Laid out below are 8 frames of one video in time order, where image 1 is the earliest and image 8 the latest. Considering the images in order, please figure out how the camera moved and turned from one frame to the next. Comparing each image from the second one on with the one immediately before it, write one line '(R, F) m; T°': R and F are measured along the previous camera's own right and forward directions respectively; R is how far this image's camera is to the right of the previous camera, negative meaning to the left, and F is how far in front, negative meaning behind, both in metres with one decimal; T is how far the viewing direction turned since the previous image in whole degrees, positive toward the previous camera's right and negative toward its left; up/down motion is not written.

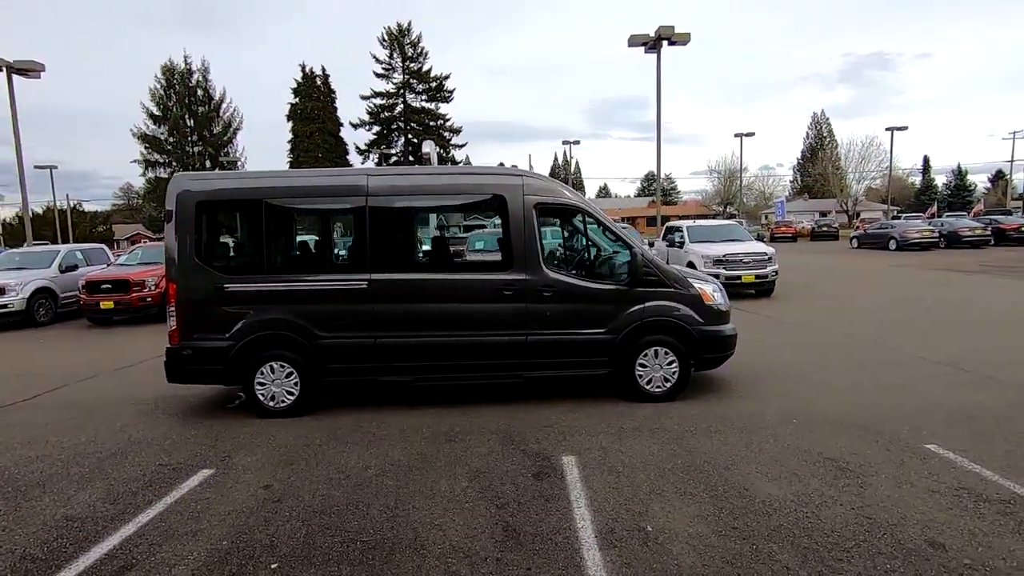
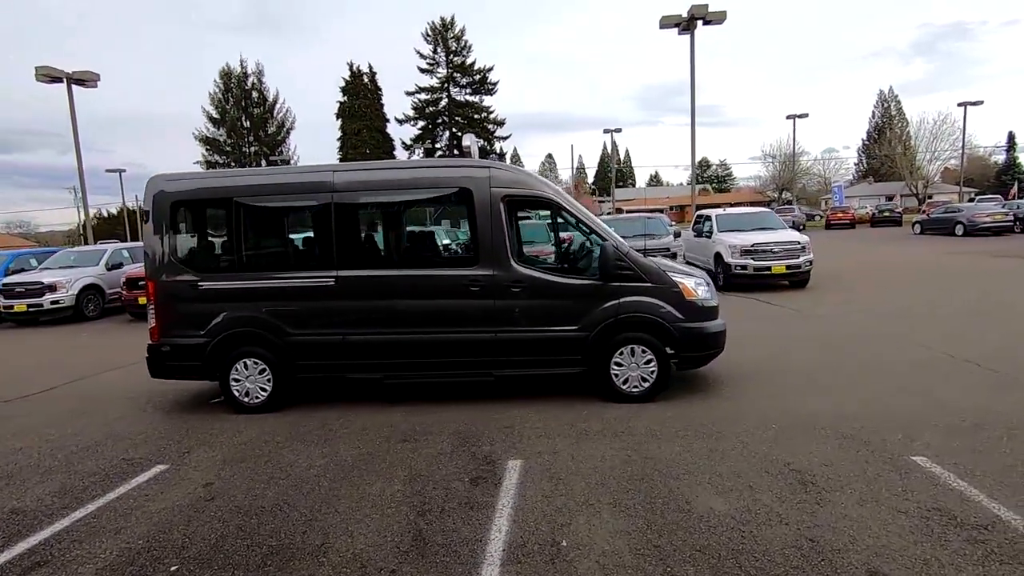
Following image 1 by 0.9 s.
(+0.9, +0.2) m; -5°
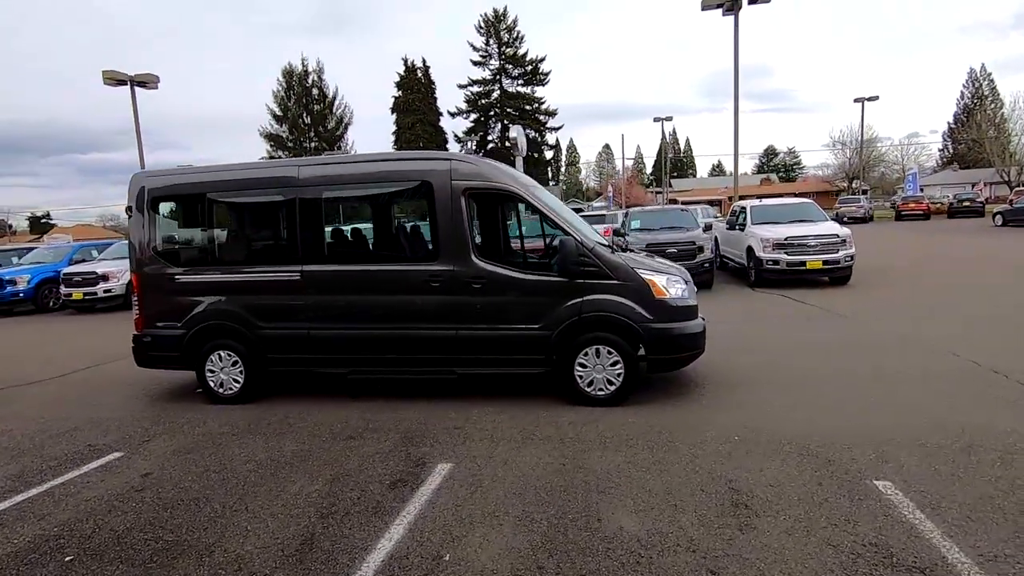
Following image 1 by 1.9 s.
(+1.0, +0.3) m; -6°
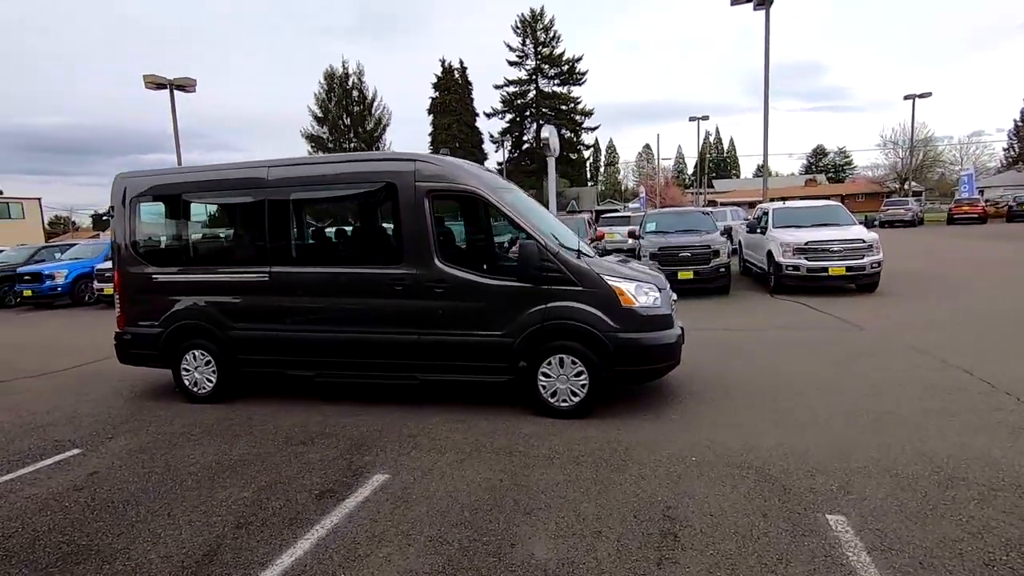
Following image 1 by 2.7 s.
(+0.7, +0.2) m; -4°
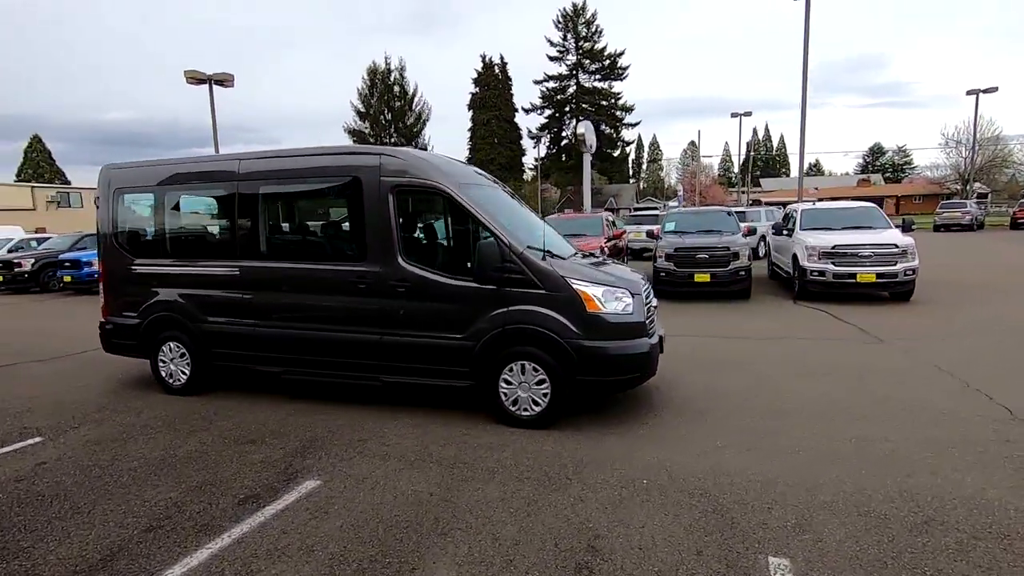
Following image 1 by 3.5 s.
(+0.7, +0.3) m; -4°
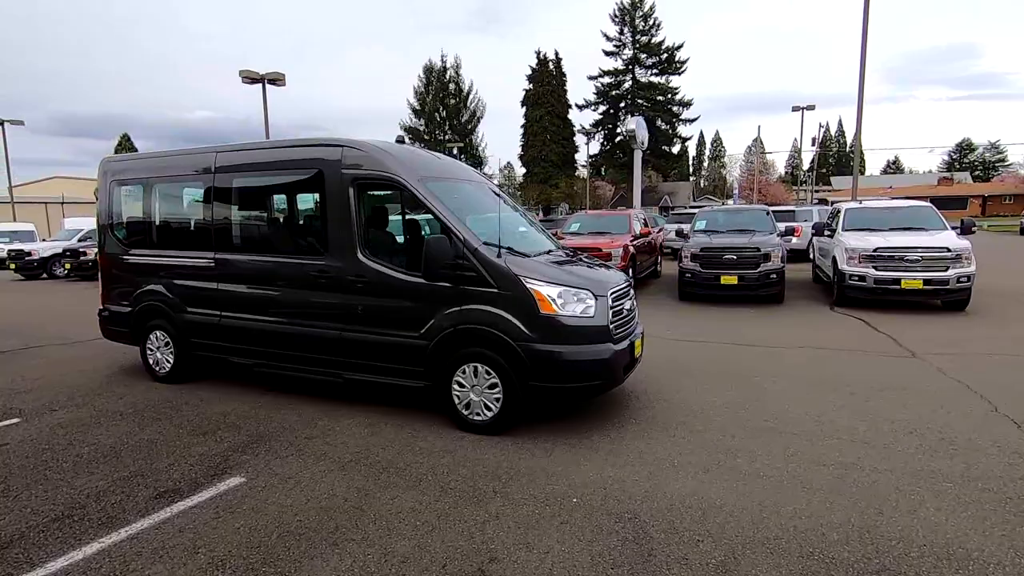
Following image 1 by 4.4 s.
(+0.9, +0.3) m; -6°
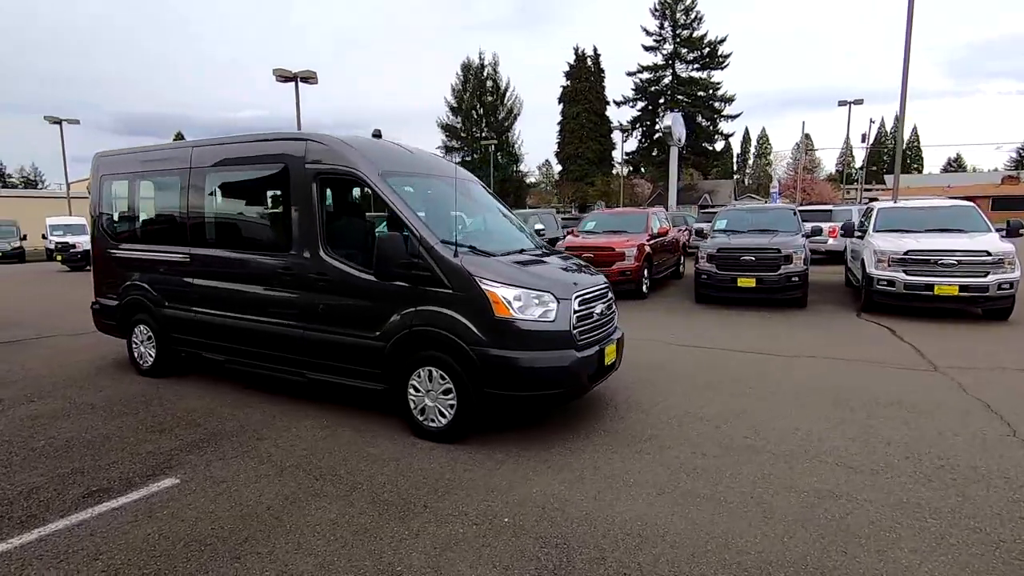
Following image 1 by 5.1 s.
(+0.7, +0.3) m; -4°
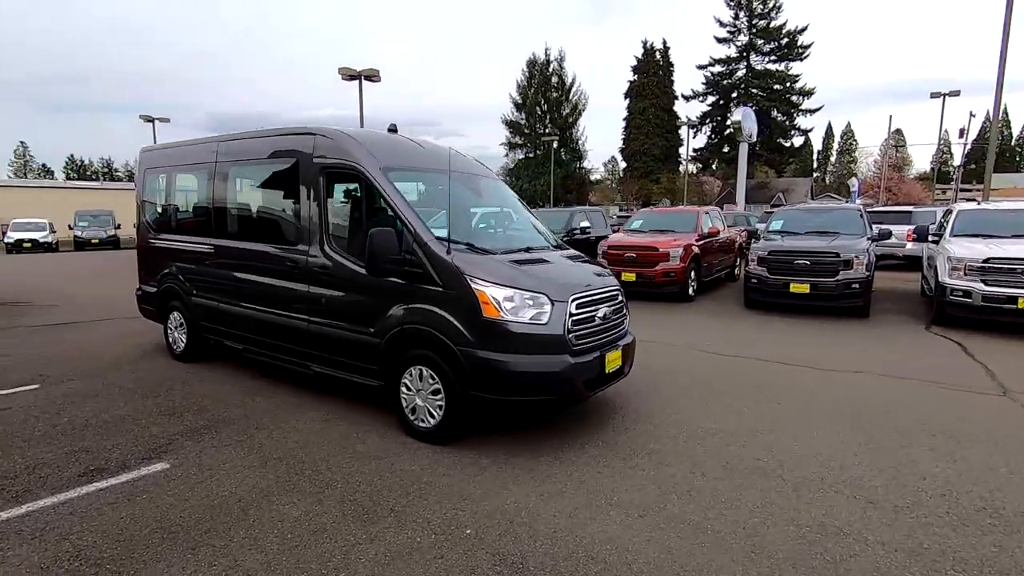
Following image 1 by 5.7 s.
(+0.5, +0.2) m; -7°
